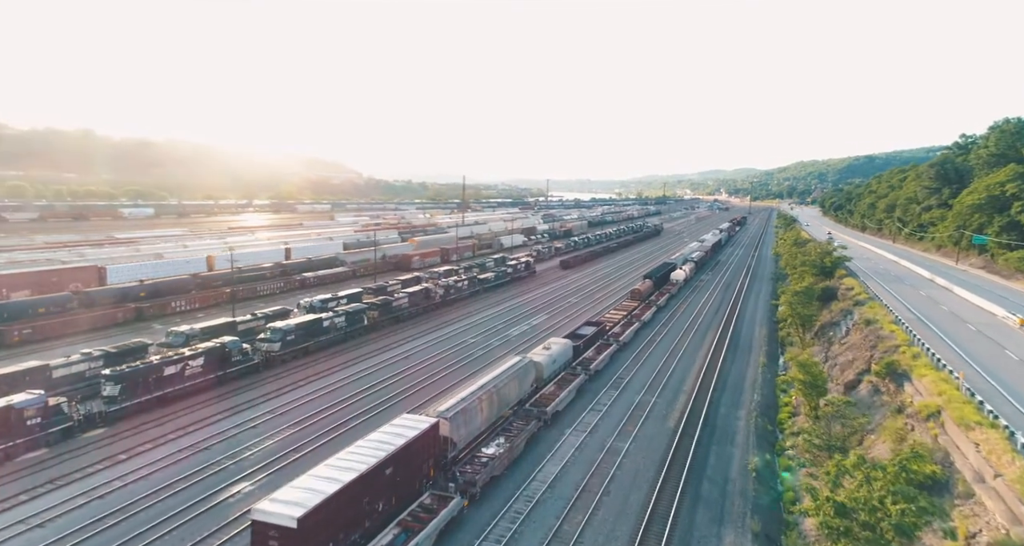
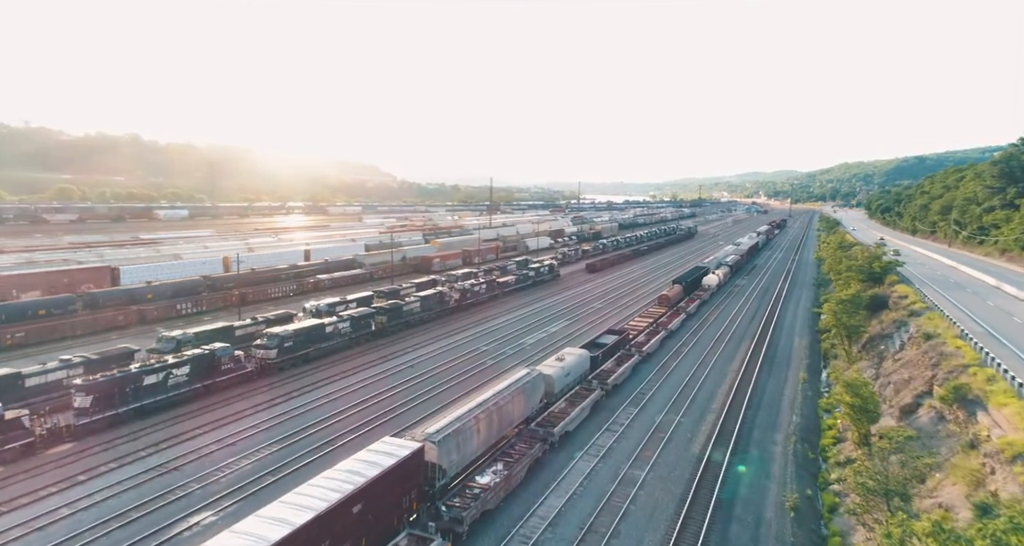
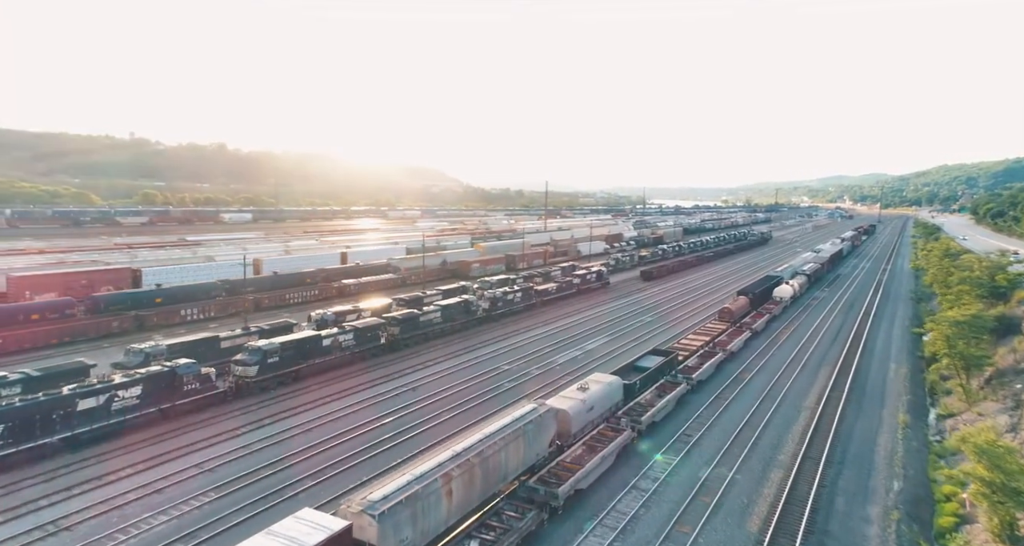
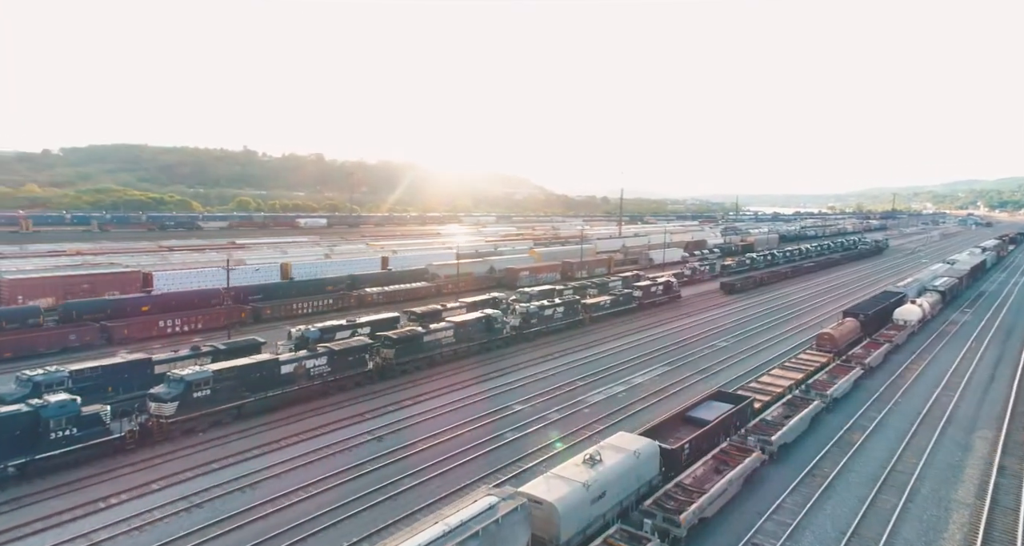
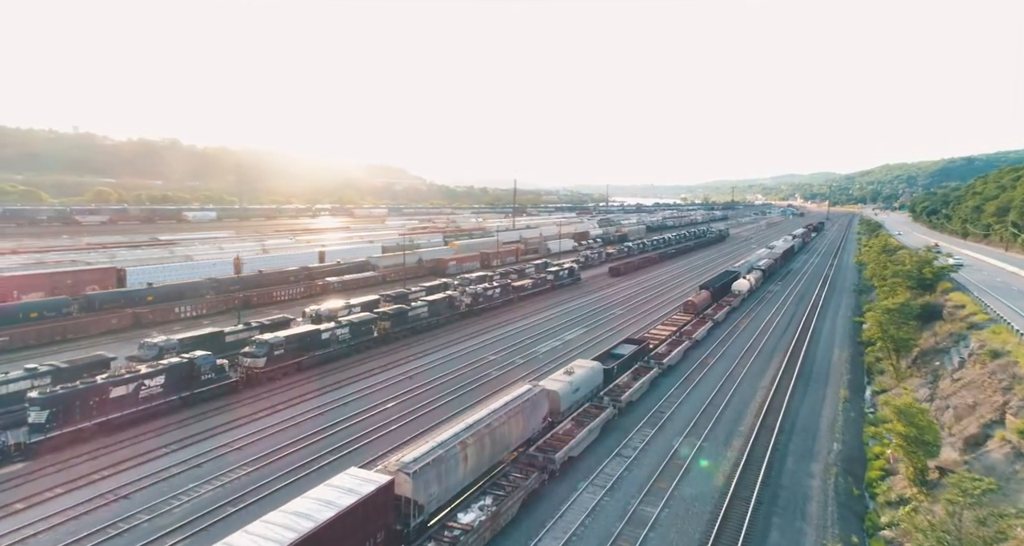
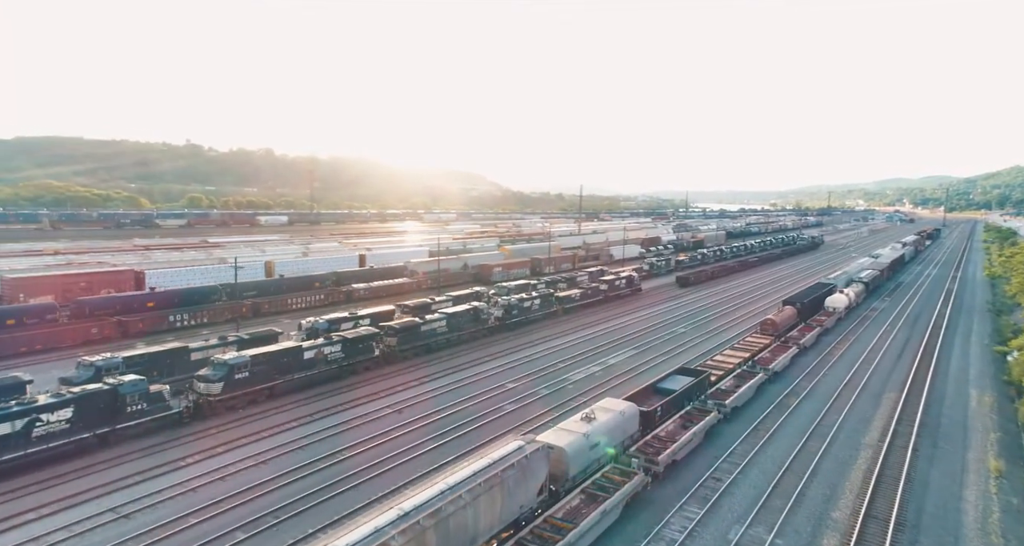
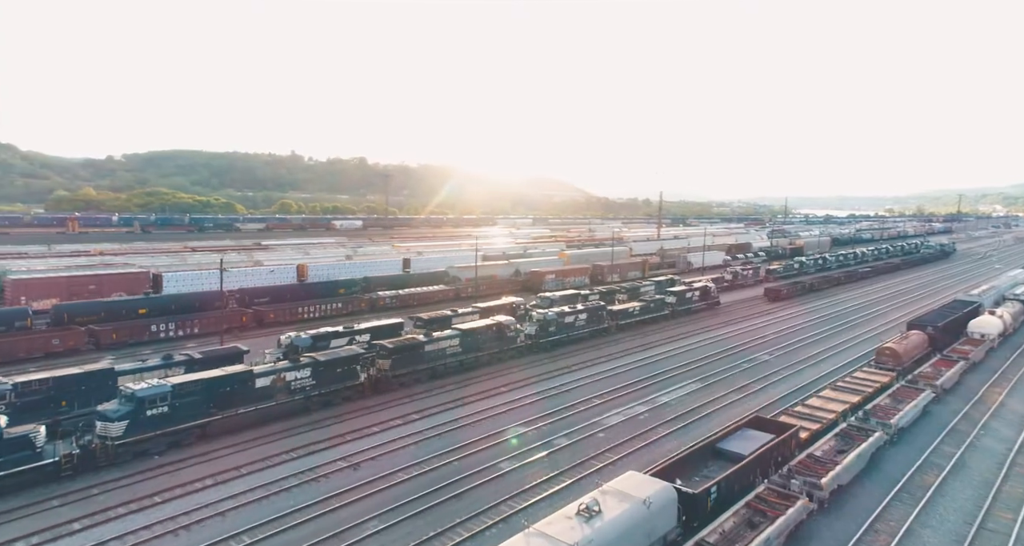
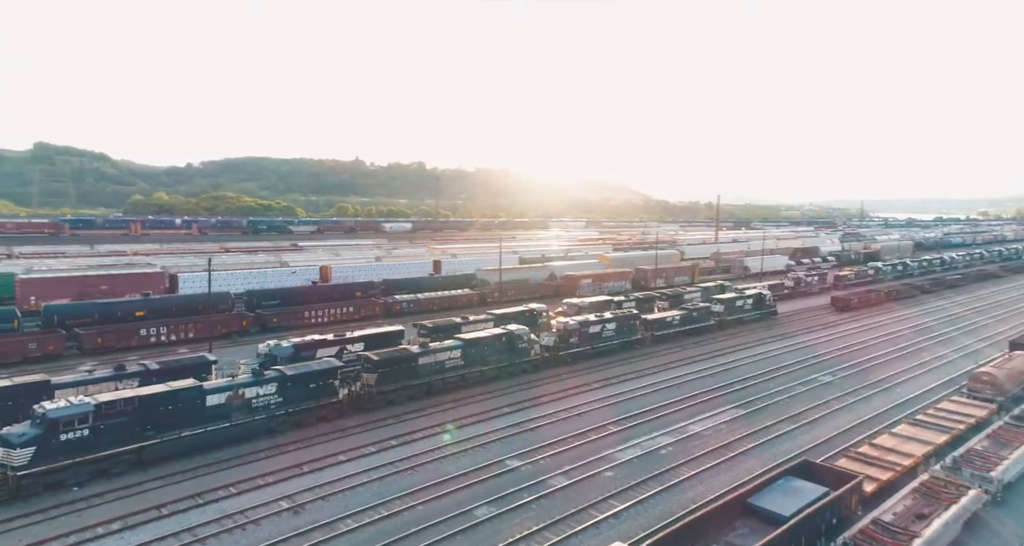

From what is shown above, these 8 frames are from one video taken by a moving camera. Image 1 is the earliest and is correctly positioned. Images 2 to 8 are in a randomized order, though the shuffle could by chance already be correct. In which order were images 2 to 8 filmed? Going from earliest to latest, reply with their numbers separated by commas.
2, 5, 3, 6, 4, 7, 8
